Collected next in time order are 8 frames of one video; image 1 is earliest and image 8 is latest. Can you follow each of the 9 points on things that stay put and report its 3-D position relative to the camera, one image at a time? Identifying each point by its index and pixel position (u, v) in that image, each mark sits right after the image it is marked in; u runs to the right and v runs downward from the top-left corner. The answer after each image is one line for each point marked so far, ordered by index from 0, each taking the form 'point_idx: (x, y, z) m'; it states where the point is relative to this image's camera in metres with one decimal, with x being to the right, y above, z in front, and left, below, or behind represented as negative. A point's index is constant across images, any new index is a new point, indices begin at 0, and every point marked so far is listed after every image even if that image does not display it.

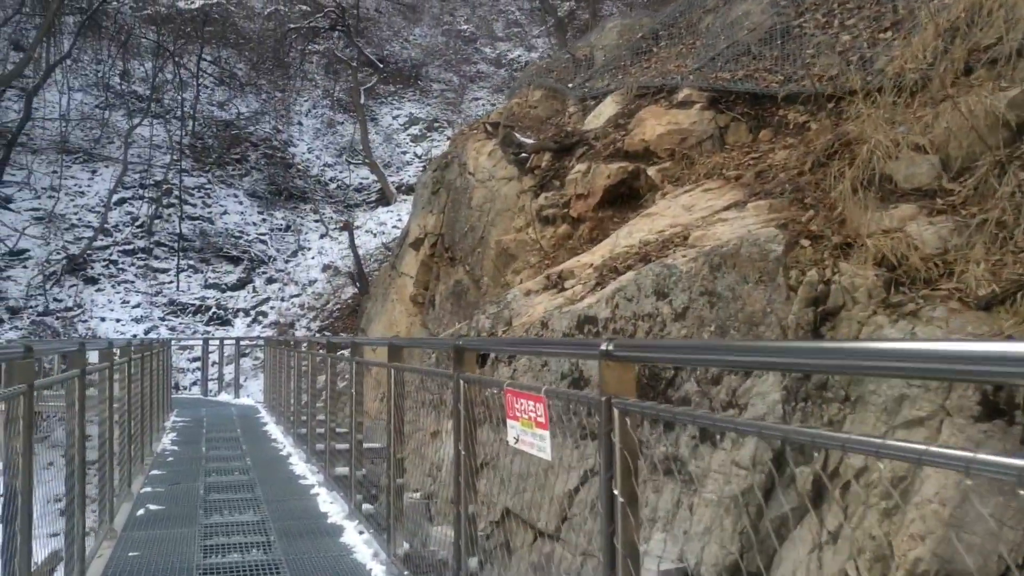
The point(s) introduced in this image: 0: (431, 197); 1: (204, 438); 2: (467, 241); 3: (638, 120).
0: (-1.4, +1.6, +13.6) m
1: (-4.7, -2.3, +11.5) m
2: (-0.6, +0.7, +11.9) m
3: (+1.6, +2.1, +9.8) m
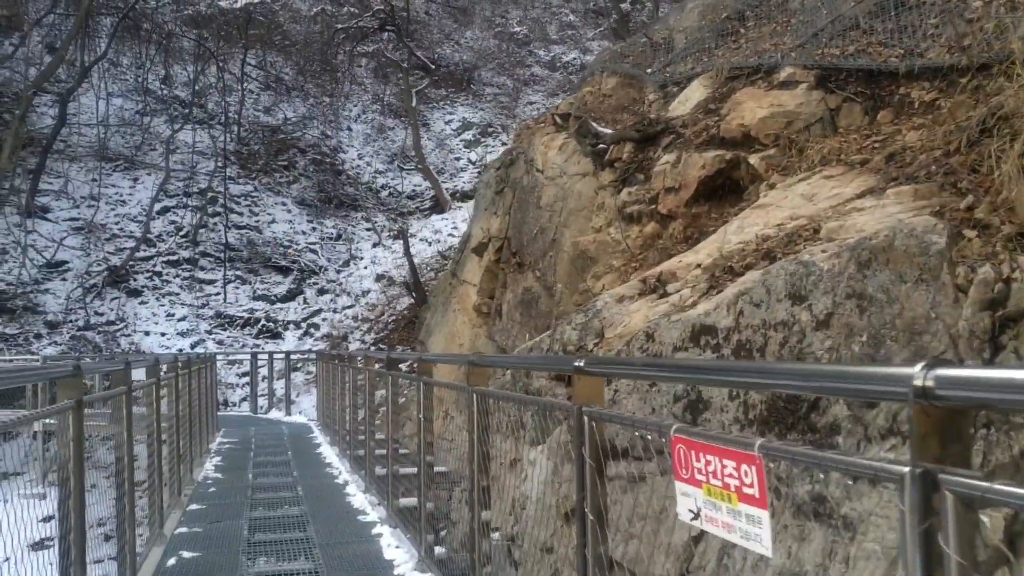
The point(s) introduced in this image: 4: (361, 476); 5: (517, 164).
0: (-0.3, +1.5, +12.6) m
1: (-3.6, -2.4, +10.7) m
2: (+0.4, +0.6, +10.8) m
3: (+2.5, +2.1, +8.7) m
4: (-1.8, -2.2, +9.1) m
5: (+0.1, +2.0, +12.3) m
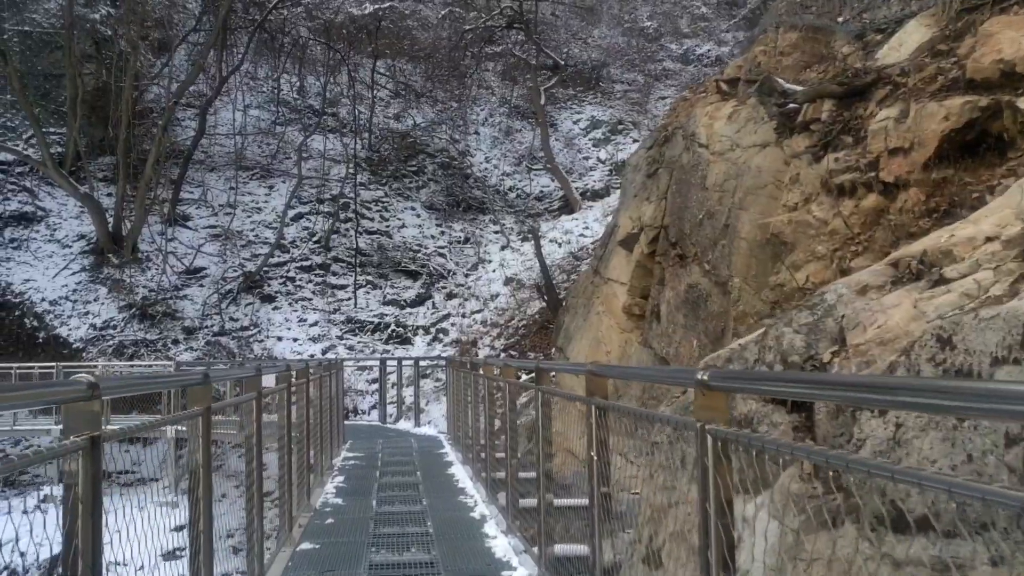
0: (+1.9, +1.5, +10.9) m
1: (-1.7, -2.4, +9.5) m
2: (+2.3, +0.7, +9.0) m
3: (+4.0, +2.1, +6.5) m
4: (-0.1, -2.2, +7.6) m
5: (+2.2, +2.0, +10.5) m
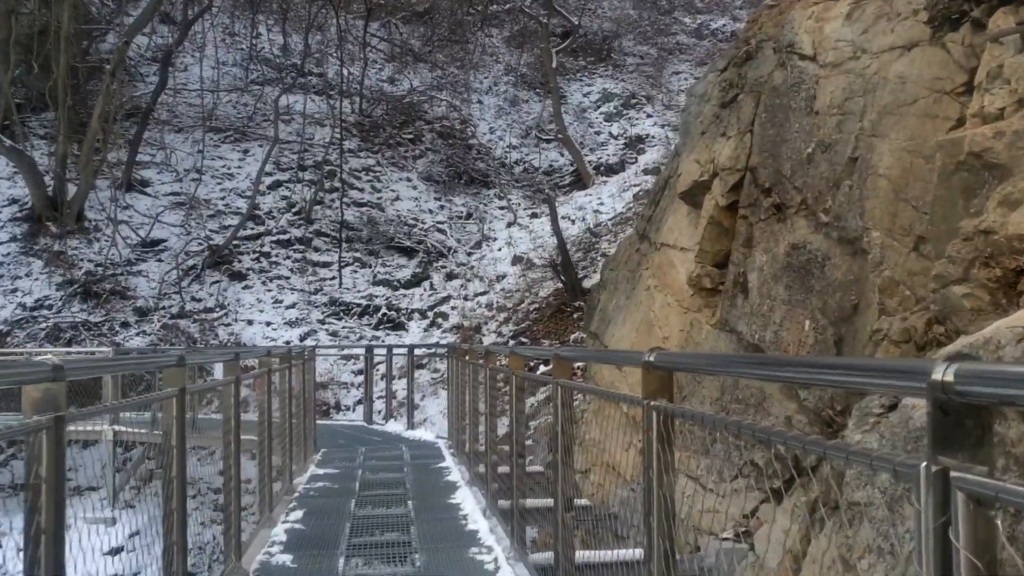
0: (+2.2, +1.9, +8.2) m
1: (-1.4, -2.0, +6.9) m
2: (+2.6, +1.0, +6.3) m
3: (+4.3, +2.4, +3.9) m
4: (+0.2, -1.9, +5.0) m
5: (+2.5, +2.3, +7.8) m
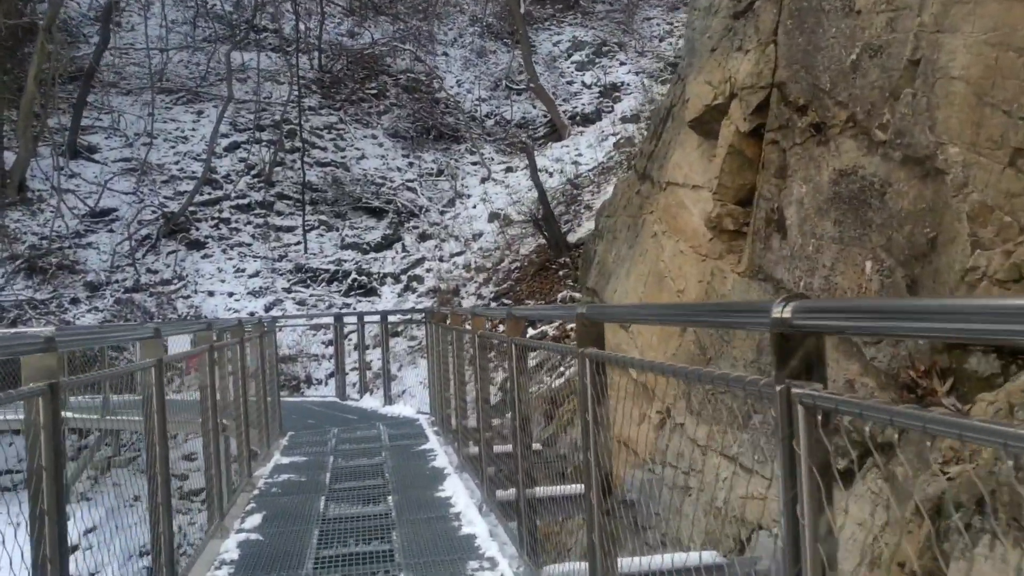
0: (+2.0, +2.4, +7.0) m
1: (-1.4, -1.7, +5.7) m
2: (+2.5, +1.4, +5.1) m
3: (+4.2, +2.8, +2.7) m
4: (+0.2, -1.6, +3.9) m
5: (+2.3, +2.8, +6.5) m
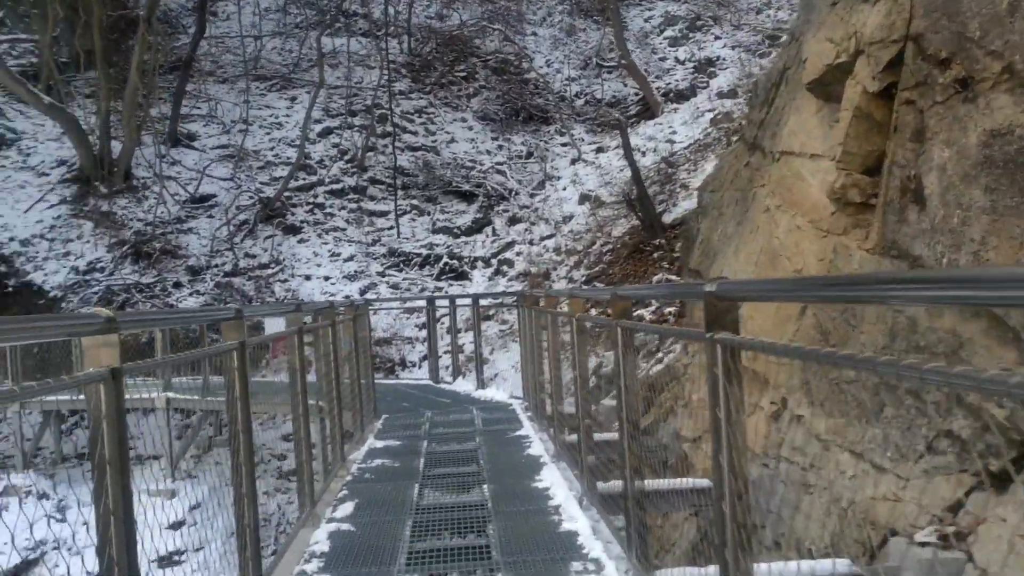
0: (+2.8, +2.6, +6.3) m
1: (-0.7, -1.6, +5.5) m
2: (+3.1, +1.6, +4.4) m
3: (+4.5, +2.9, +1.8) m
4: (+0.7, -1.5, +3.5) m
5: (+3.1, +3.0, +5.8) m
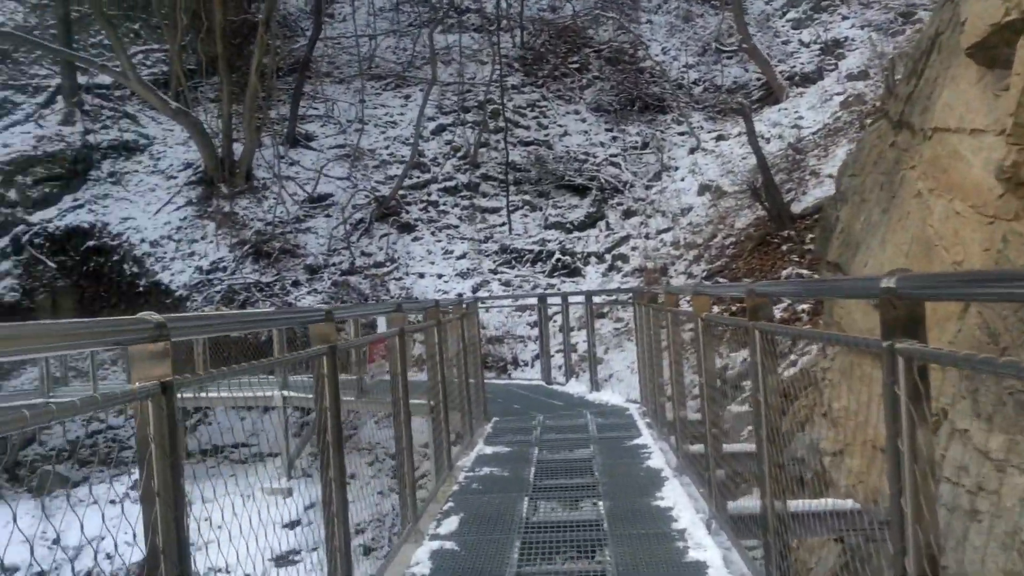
0: (+3.6, +2.6, +5.3) m
1: (+0.1, -1.5, +5.1) m
2: (+3.7, +1.6, +3.5) m
3: (+4.7, +2.9, +0.6) m
4: (+1.2, -1.5, +2.9) m
5: (+3.8, +3.0, +4.8) m
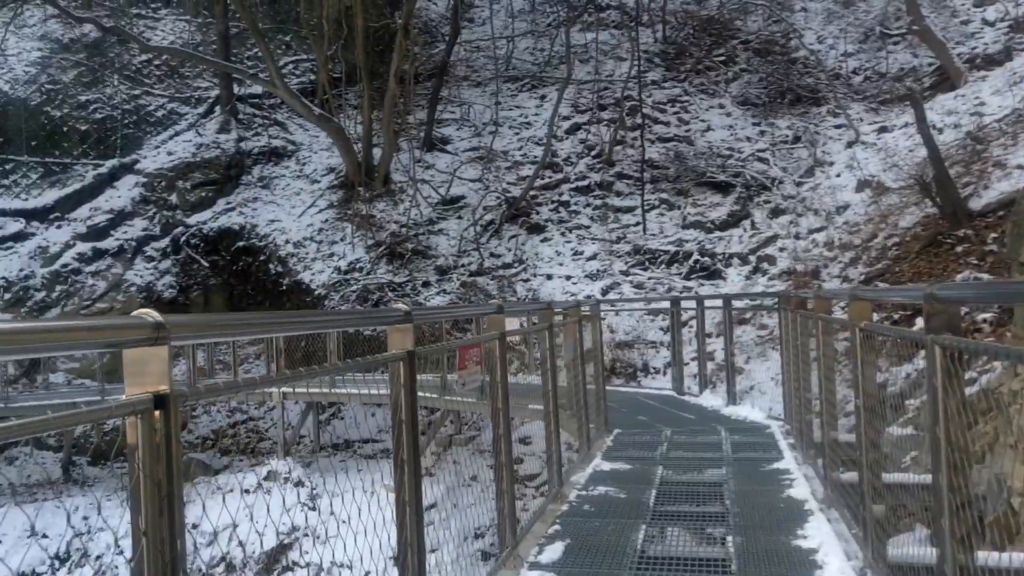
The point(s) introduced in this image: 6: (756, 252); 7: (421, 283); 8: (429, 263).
0: (+4.3, +2.6, +4.1) m
1: (+0.7, -1.5, +4.4) m
2: (+4.0, +1.6, +2.2) m
3: (+4.5, +2.9, -0.8) m
4: (+1.4, -1.4, +2.1) m
5: (+4.4, +3.0, +3.5) m
6: (+5.0, +0.7, +15.9) m
7: (-1.9, +0.1, +17.6) m
8: (-1.8, +0.5, +18.1) m
